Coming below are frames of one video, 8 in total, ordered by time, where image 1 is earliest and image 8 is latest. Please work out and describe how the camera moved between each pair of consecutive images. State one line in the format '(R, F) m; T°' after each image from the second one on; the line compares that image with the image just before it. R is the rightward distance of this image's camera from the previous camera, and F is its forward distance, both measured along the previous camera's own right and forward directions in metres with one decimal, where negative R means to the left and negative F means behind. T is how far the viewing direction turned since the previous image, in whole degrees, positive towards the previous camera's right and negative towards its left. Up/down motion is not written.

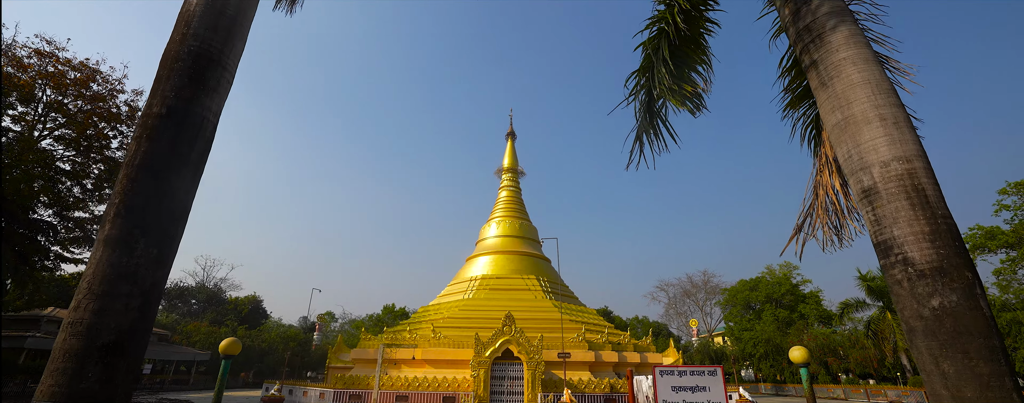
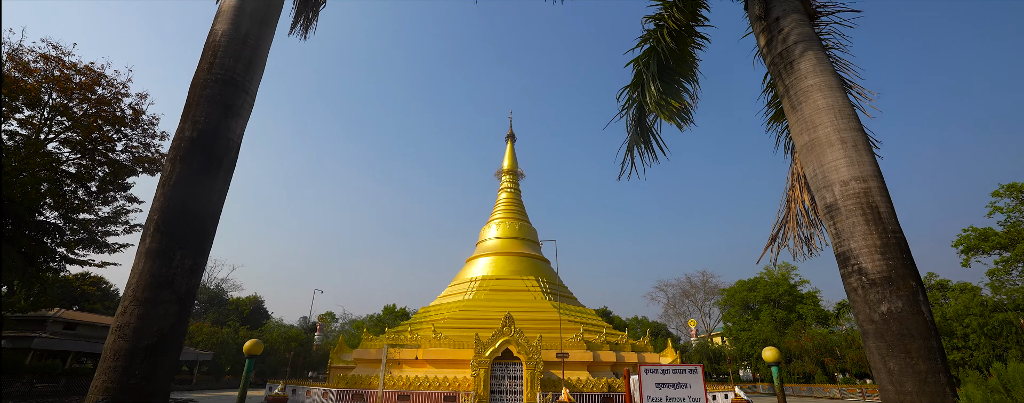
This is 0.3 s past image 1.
(0.0, -0.3) m; 0°
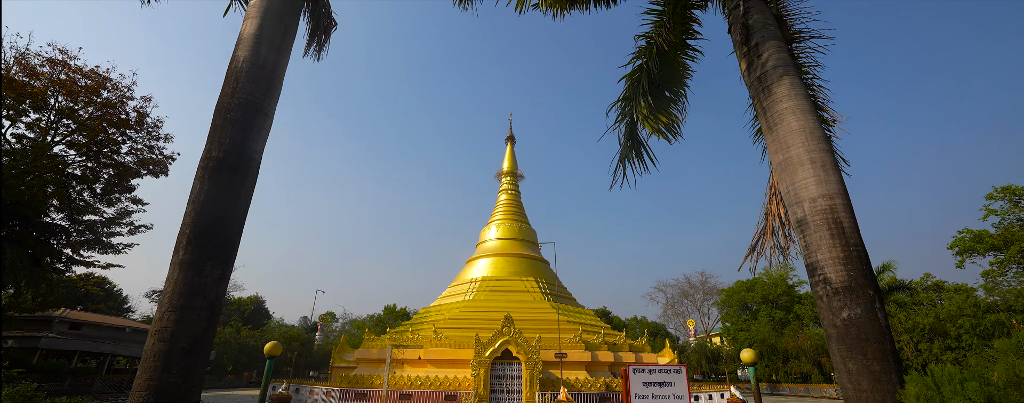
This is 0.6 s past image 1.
(0.0, -0.3) m; 0°
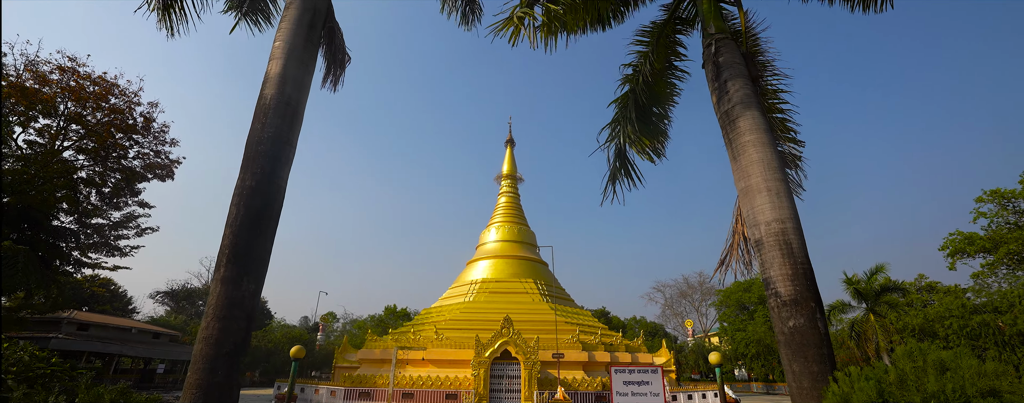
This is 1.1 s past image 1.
(0.0, -0.5) m; 0°
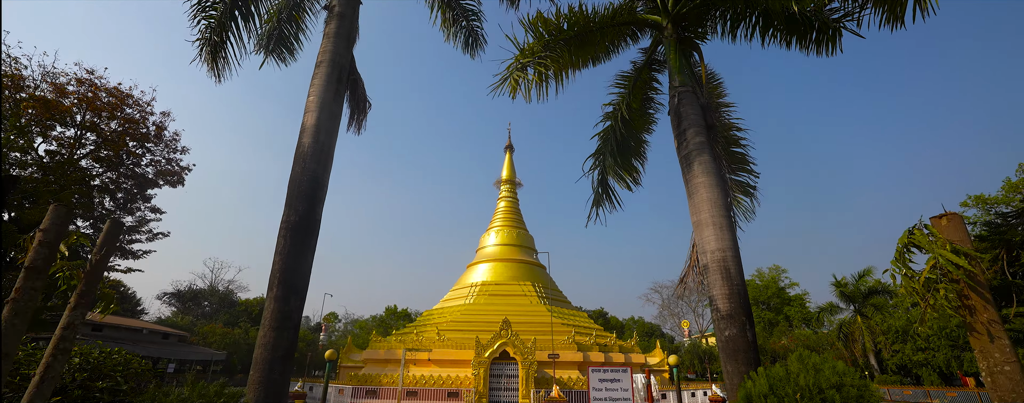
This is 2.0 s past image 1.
(+0.1, -0.9) m; 0°
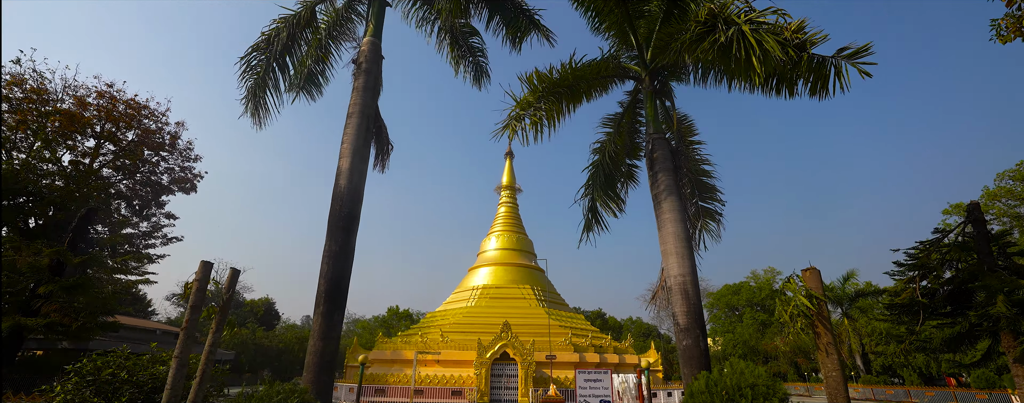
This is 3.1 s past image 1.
(0.0, -1.0) m; 0°
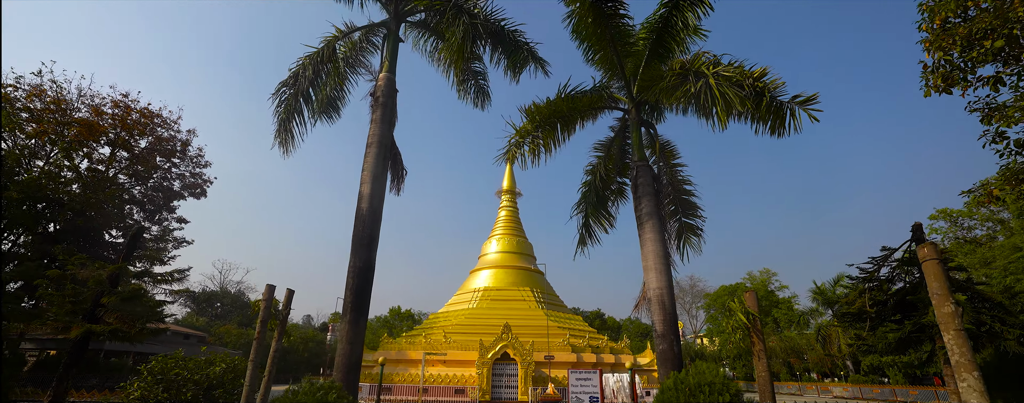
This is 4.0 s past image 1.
(0.0, -0.8) m; 0°
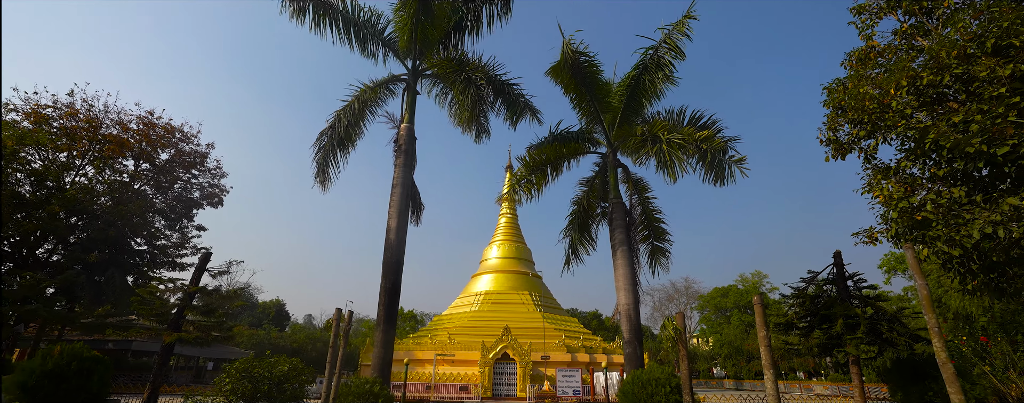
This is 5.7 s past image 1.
(0.0, -1.6) m; 0°
